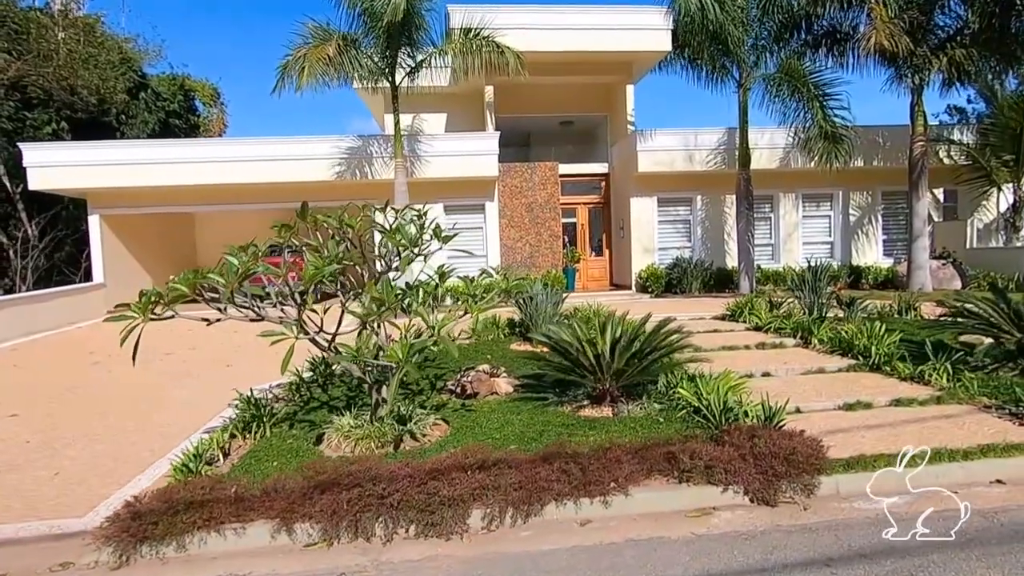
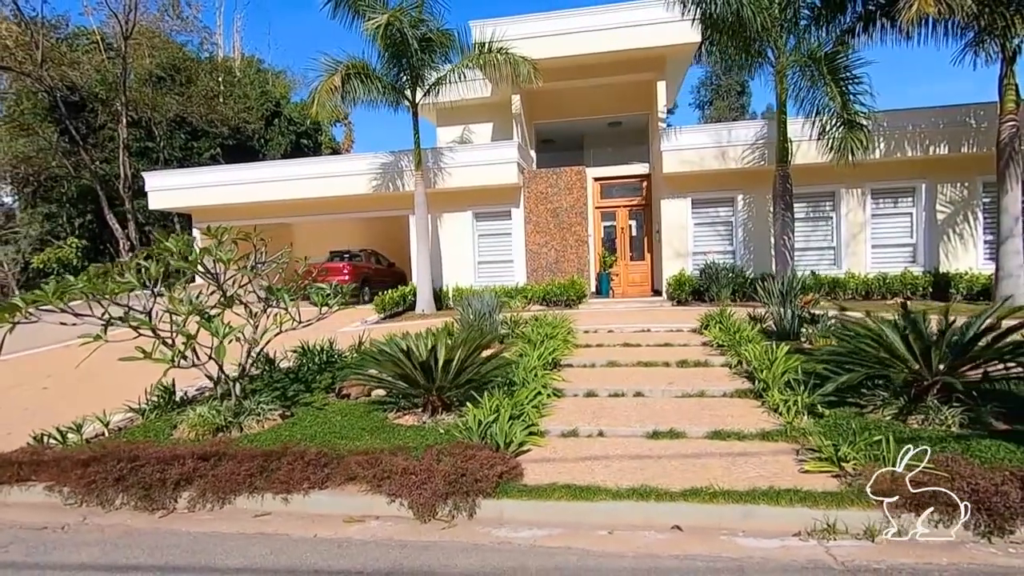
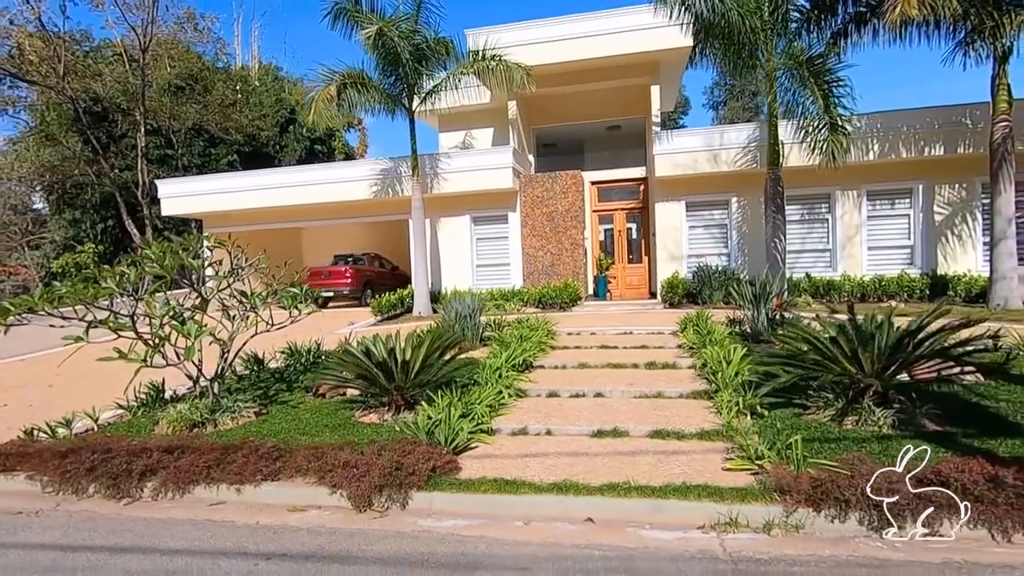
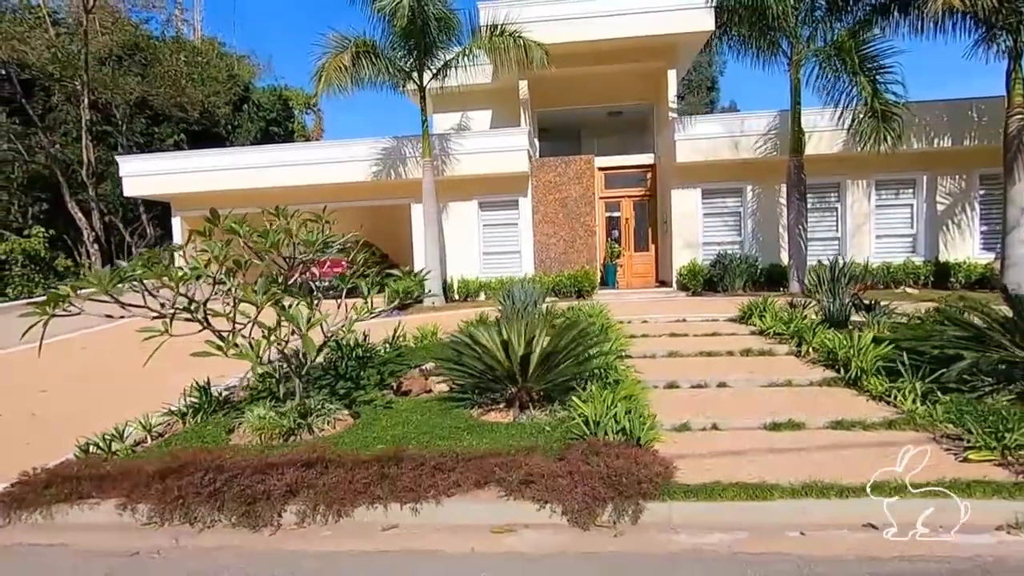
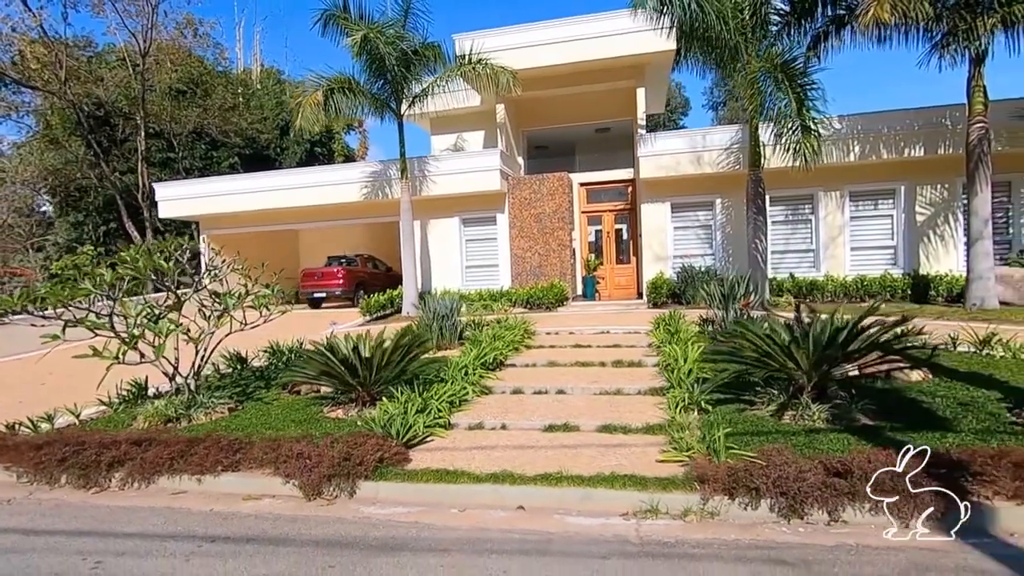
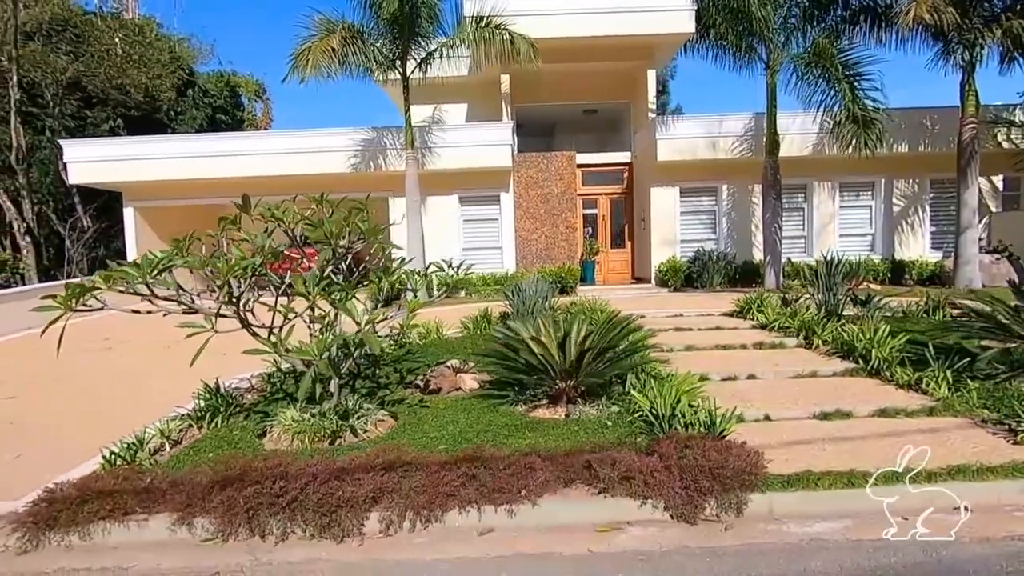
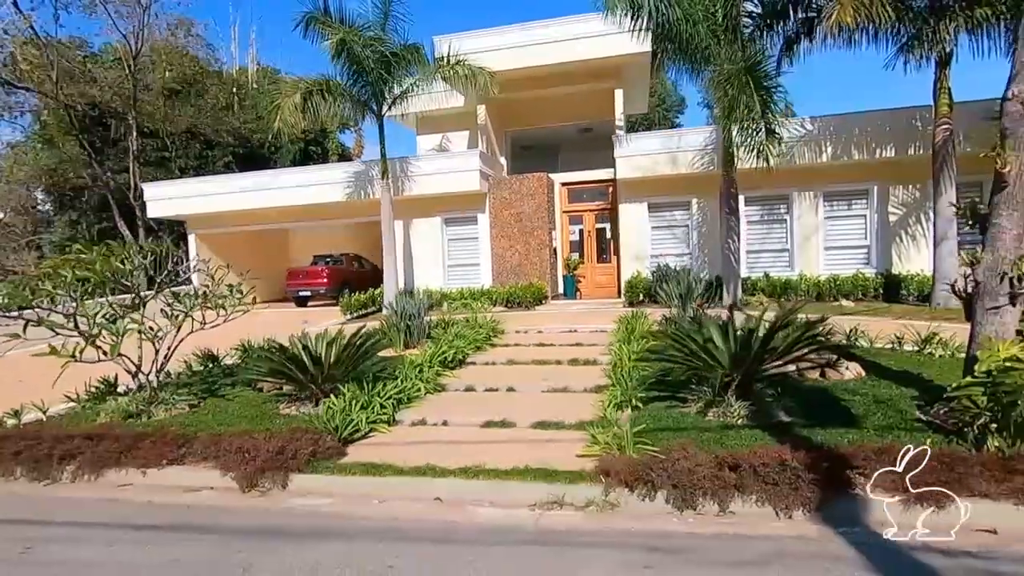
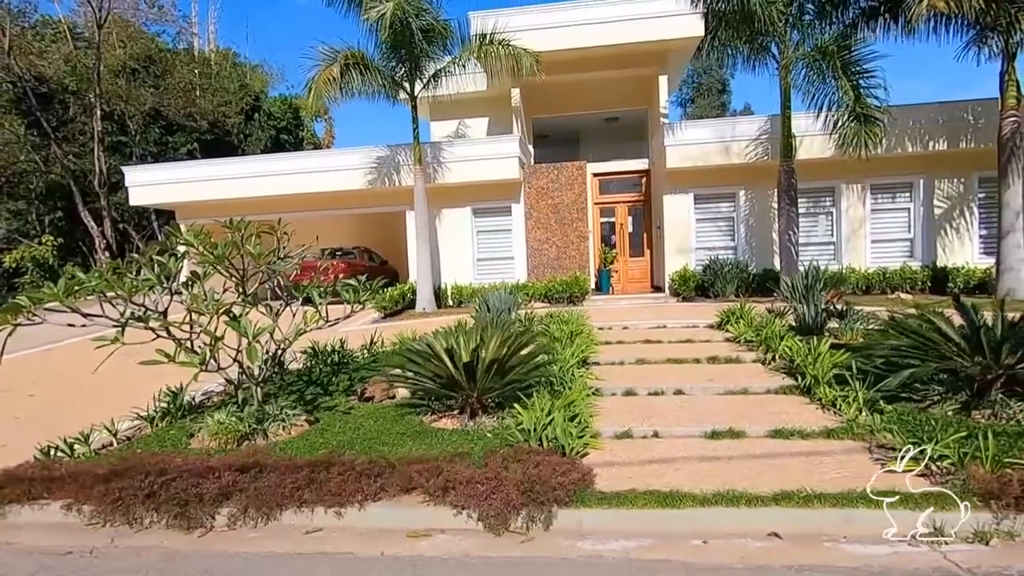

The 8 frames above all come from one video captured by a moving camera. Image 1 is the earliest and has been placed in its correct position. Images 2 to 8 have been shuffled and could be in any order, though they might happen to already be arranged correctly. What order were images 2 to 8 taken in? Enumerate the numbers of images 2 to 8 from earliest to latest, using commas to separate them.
6, 4, 8, 2, 3, 5, 7
